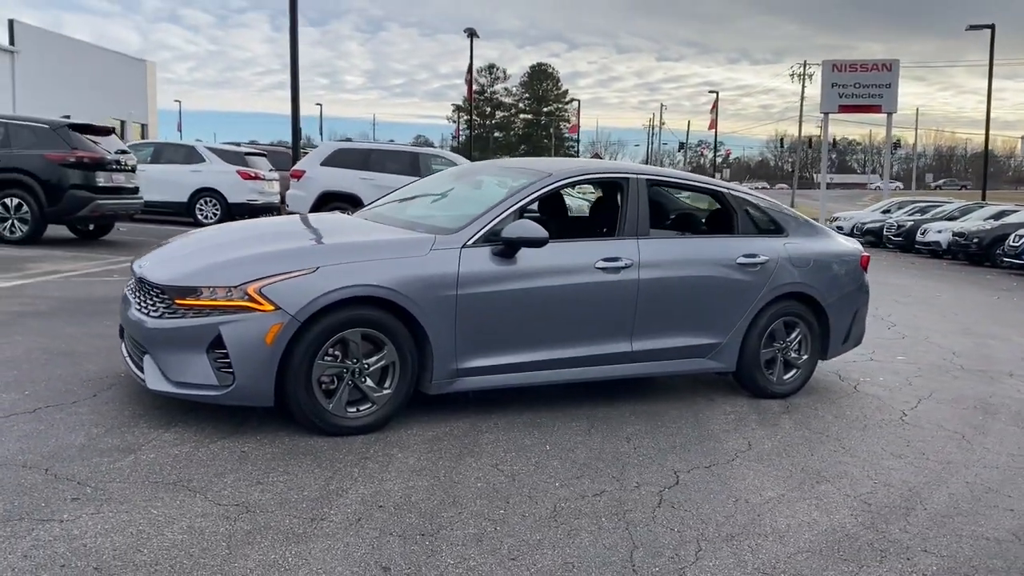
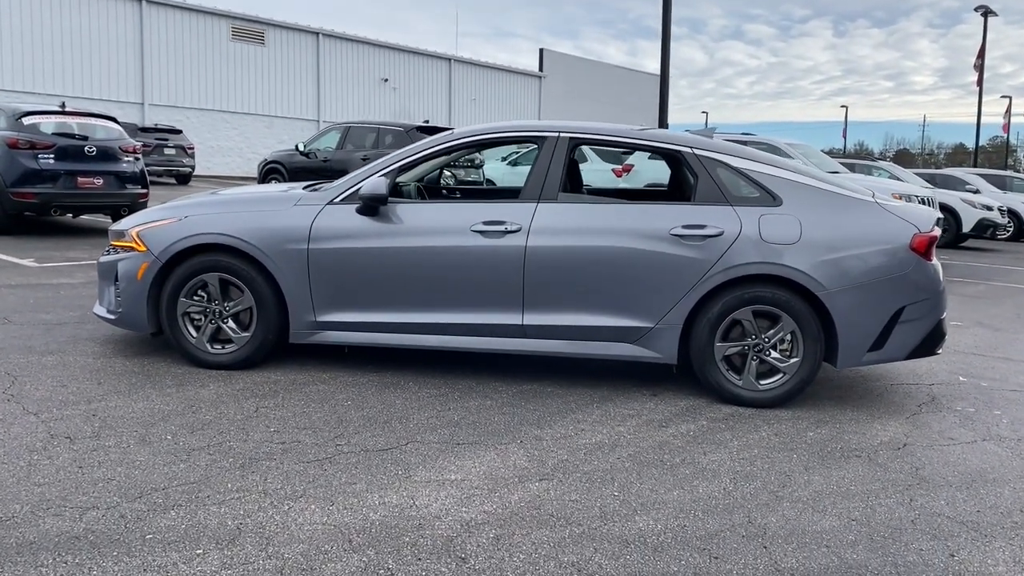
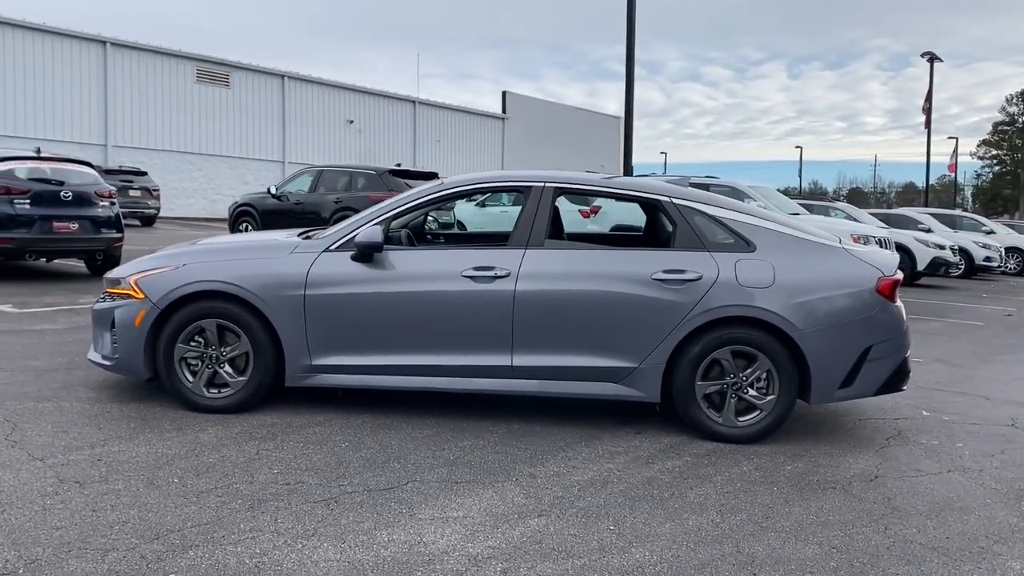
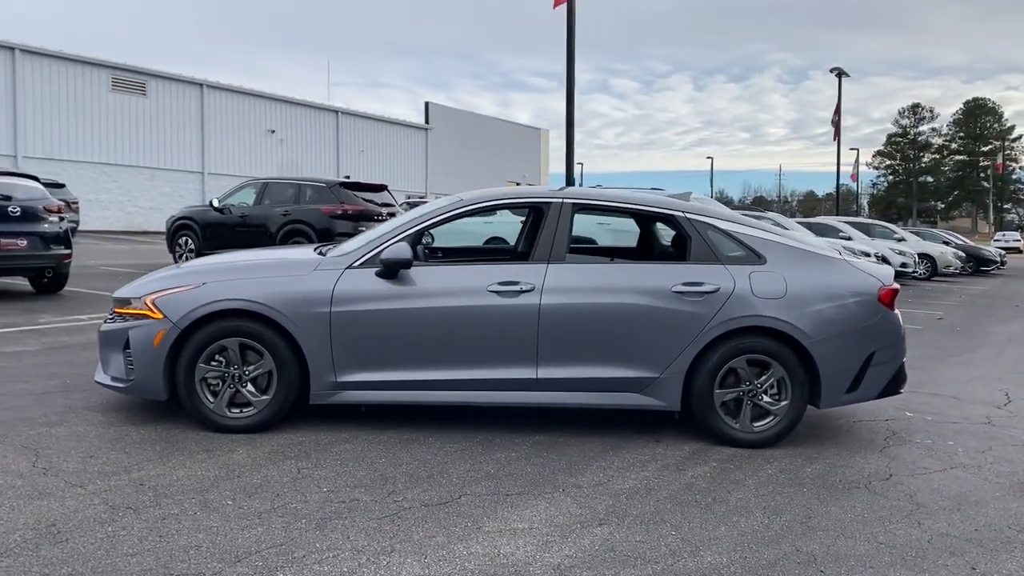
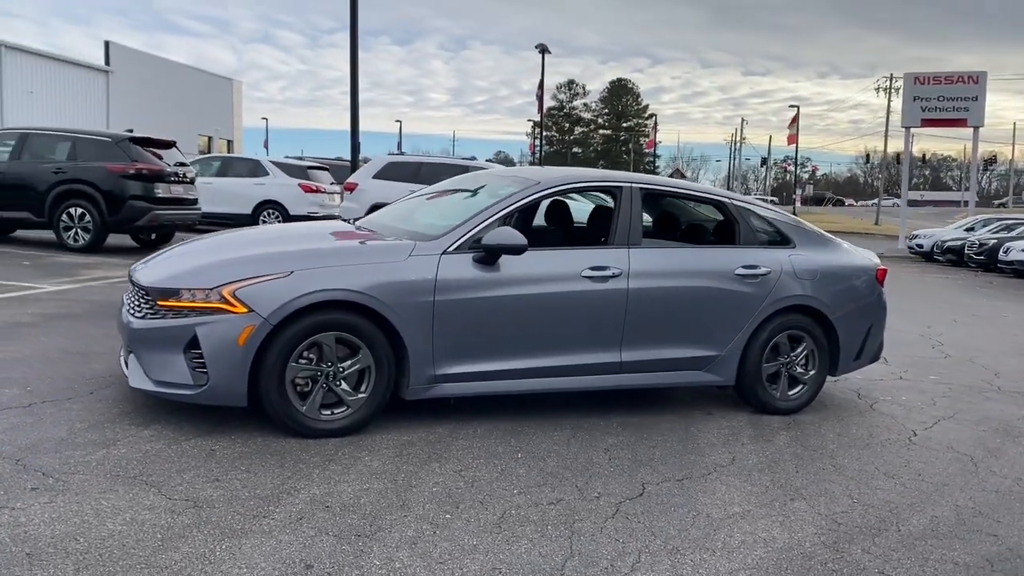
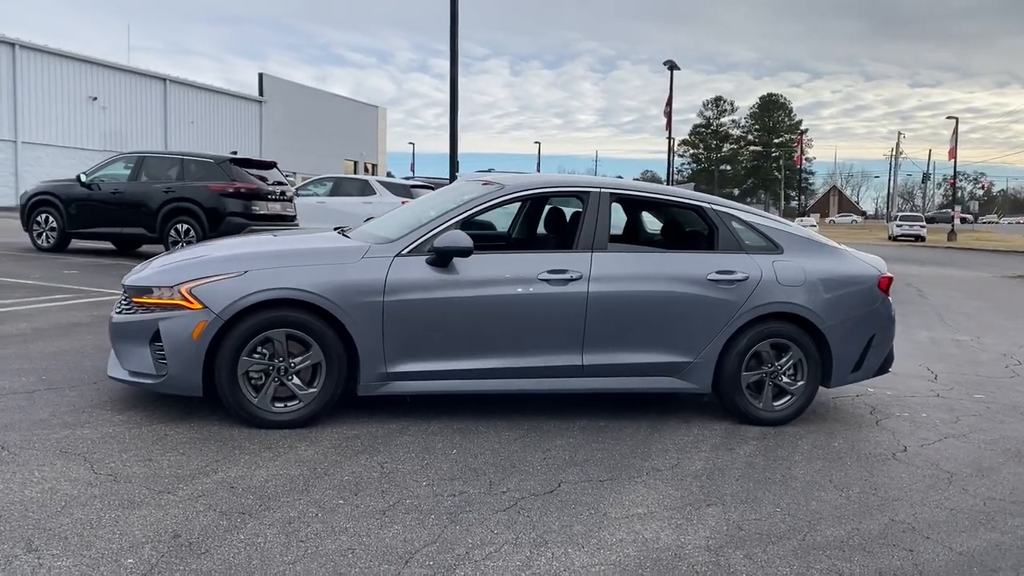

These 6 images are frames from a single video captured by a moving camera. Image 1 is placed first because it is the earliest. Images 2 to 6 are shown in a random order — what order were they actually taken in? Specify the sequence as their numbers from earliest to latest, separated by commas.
5, 6, 4, 3, 2
